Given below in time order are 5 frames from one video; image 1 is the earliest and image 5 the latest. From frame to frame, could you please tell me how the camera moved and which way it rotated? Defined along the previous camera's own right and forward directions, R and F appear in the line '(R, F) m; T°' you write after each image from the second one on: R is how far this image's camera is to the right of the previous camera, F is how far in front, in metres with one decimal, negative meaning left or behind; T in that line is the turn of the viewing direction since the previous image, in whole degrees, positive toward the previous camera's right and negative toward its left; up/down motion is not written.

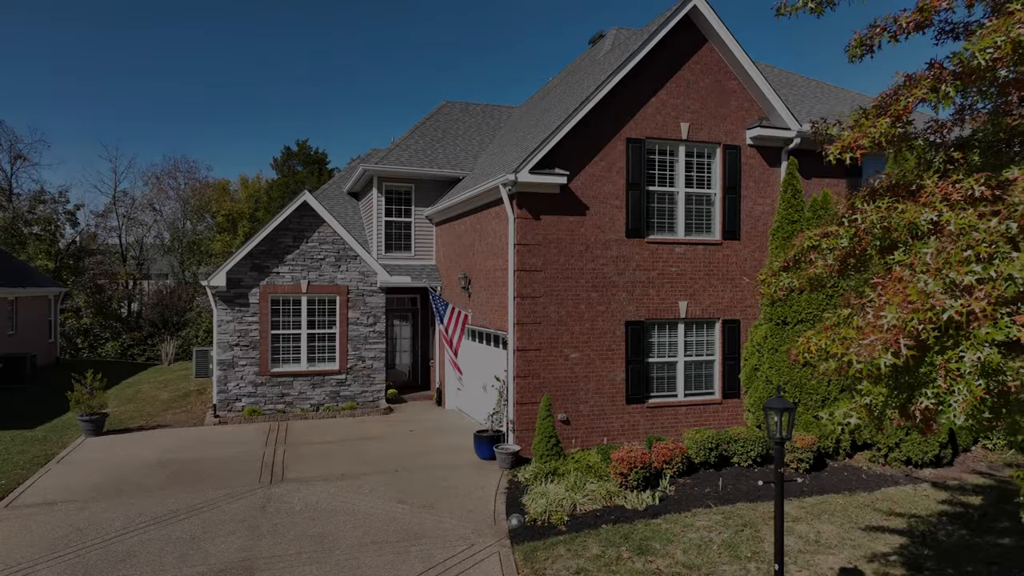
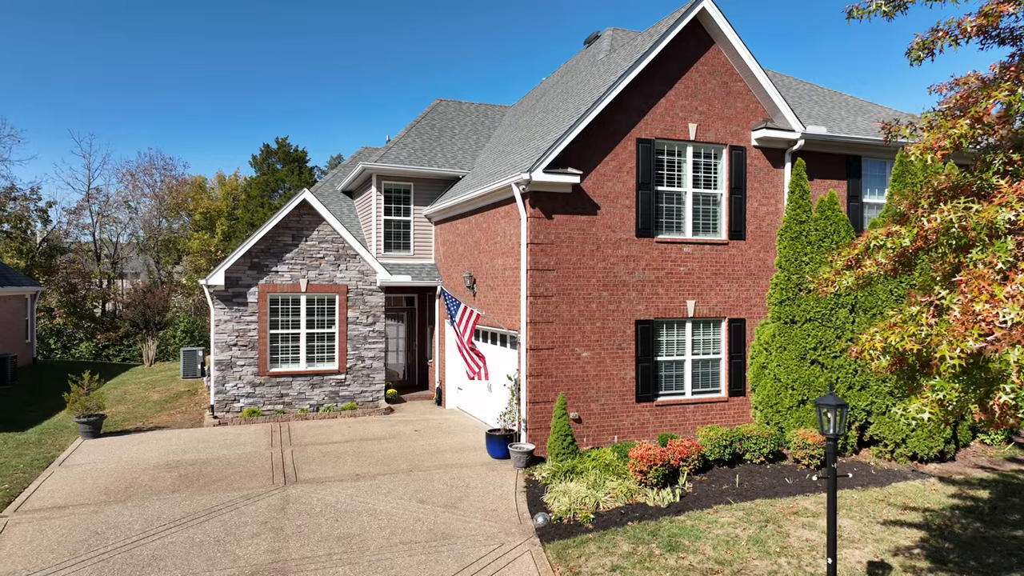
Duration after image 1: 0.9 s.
(-0.7, 0.0) m; +2°
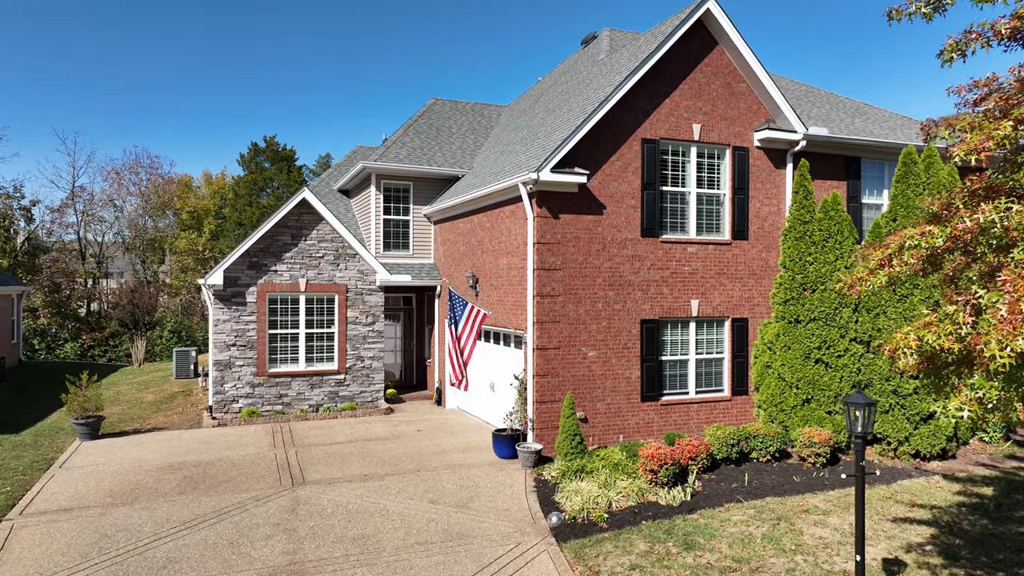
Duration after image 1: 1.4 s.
(-0.4, 0.0) m; +1°
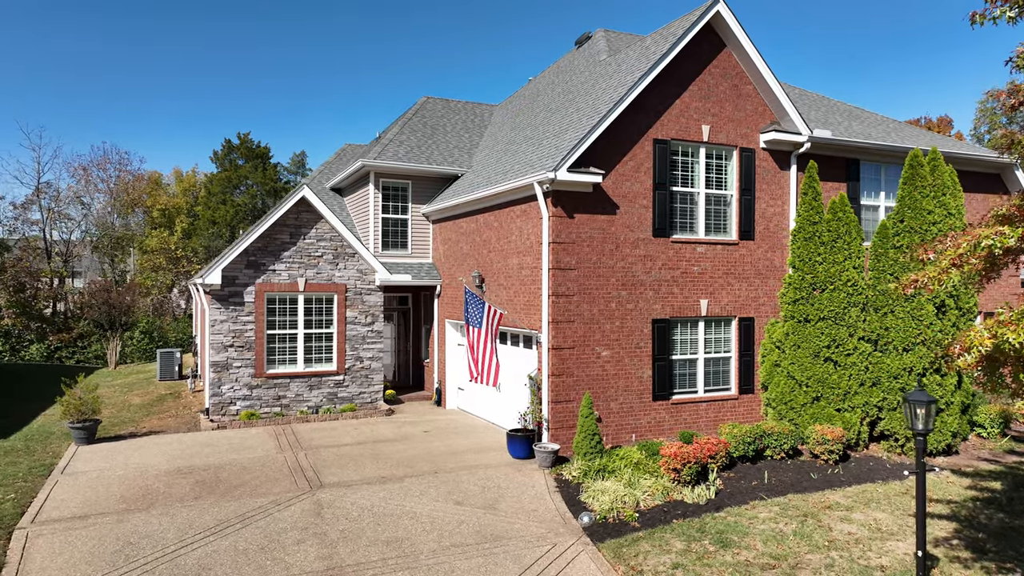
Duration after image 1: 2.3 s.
(-0.8, +0.1) m; +3°
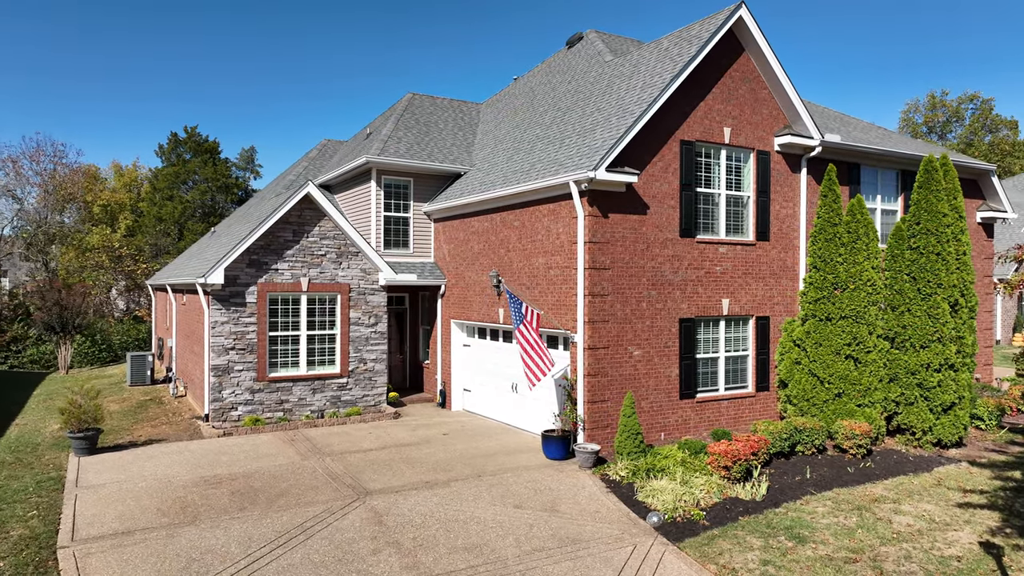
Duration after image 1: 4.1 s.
(-1.7, +0.2) m; +5°
